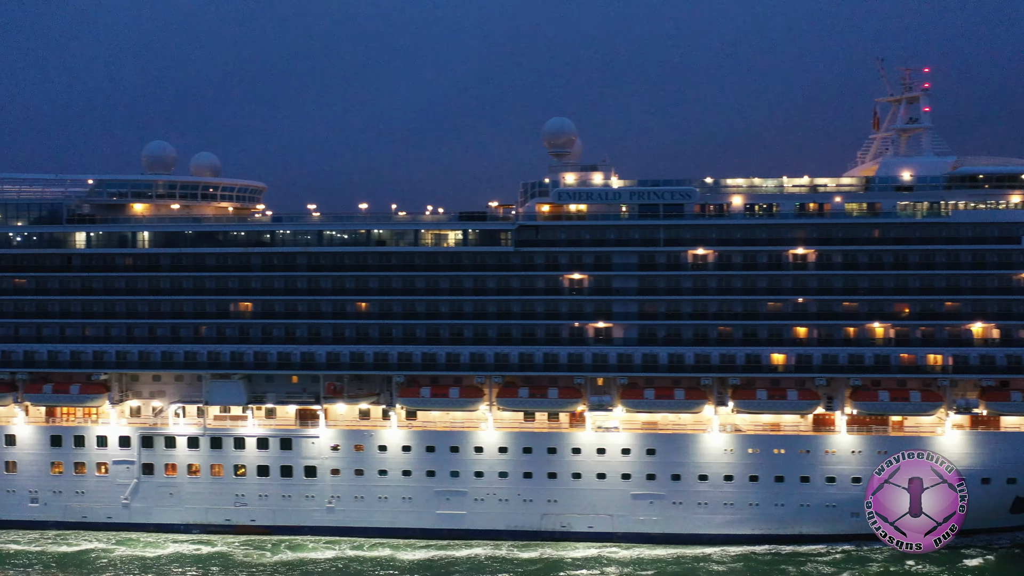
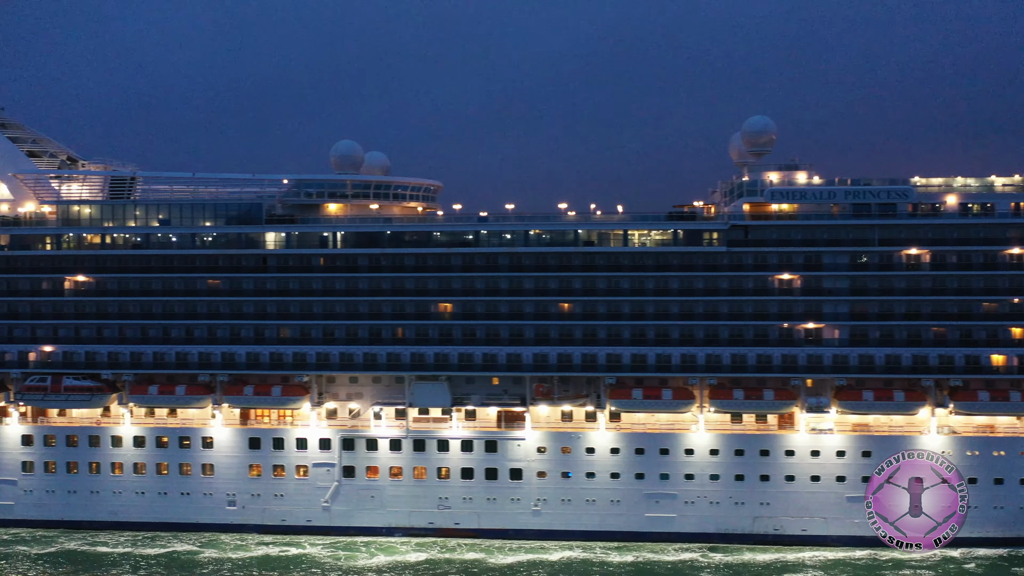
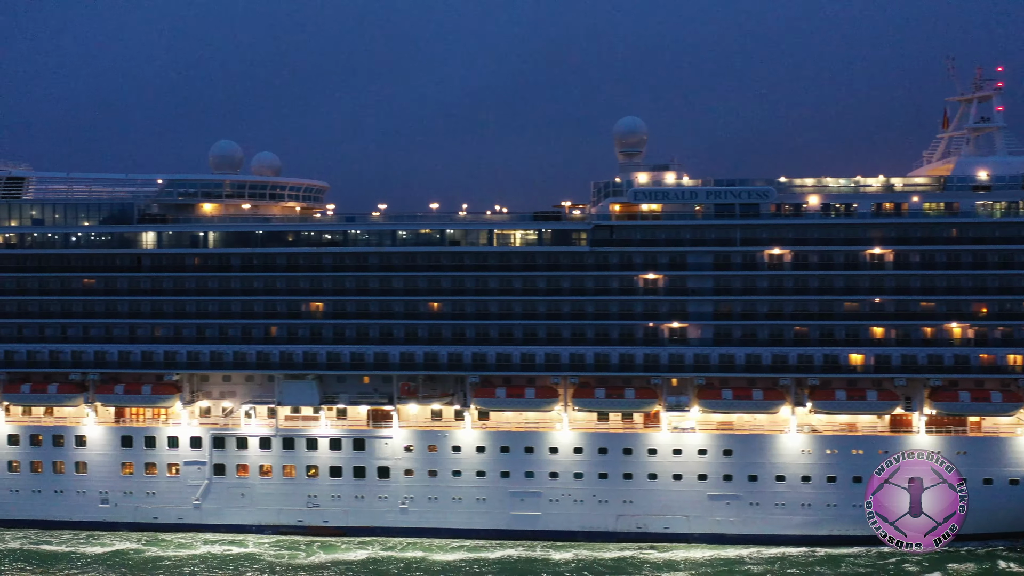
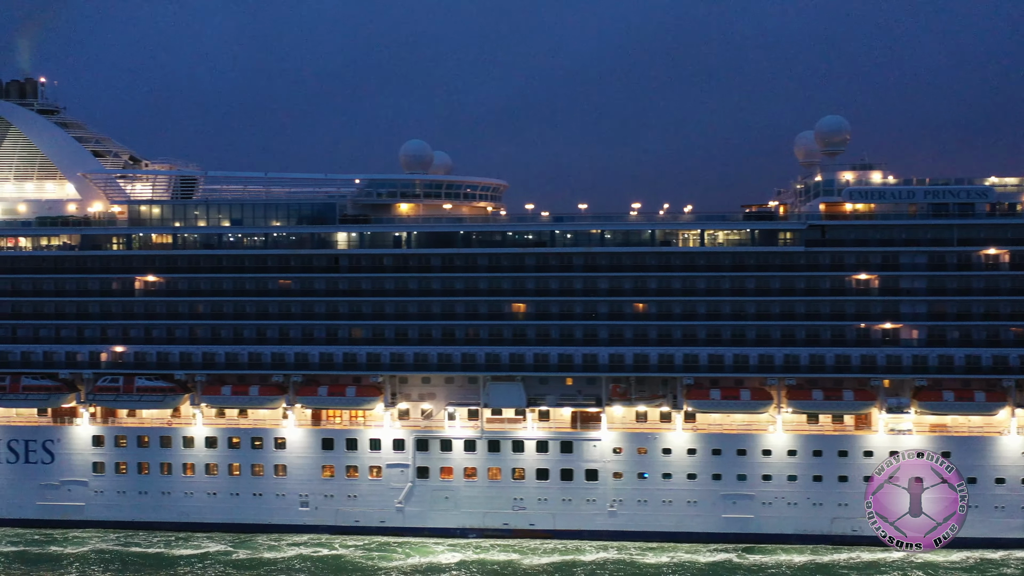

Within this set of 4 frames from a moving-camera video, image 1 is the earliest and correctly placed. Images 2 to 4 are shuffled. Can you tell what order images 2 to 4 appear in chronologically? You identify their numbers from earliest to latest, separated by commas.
3, 2, 4
